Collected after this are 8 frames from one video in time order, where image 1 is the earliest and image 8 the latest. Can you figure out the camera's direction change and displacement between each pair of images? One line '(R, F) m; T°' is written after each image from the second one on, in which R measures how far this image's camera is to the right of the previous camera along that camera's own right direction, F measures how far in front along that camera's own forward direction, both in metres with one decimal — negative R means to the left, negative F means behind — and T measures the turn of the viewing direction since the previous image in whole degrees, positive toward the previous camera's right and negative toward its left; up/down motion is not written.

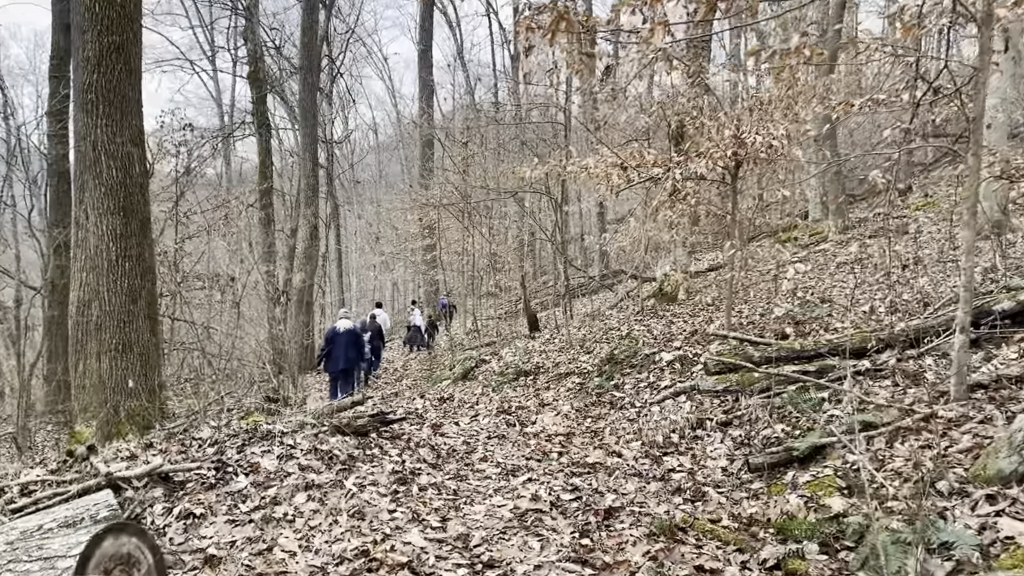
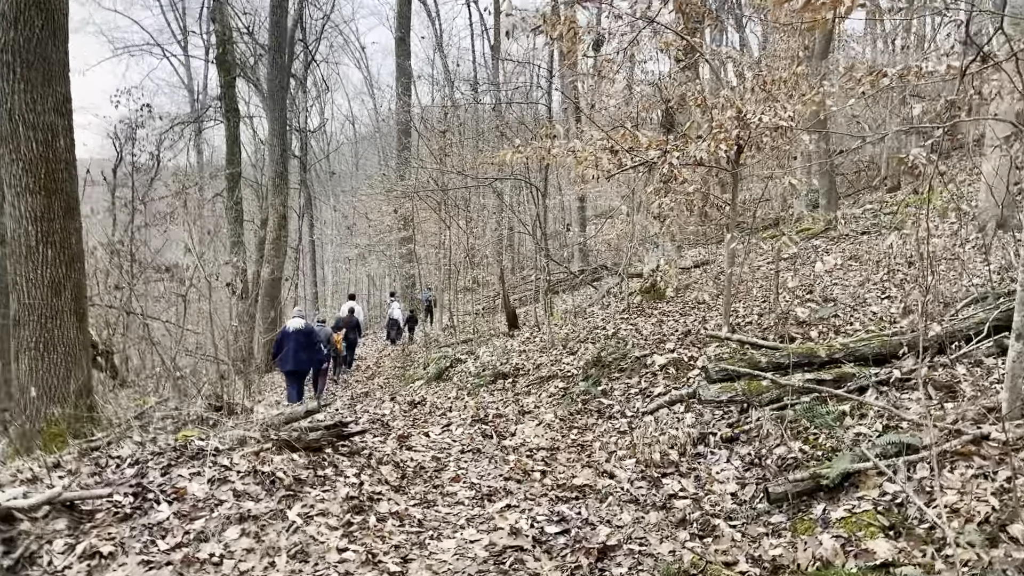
(0.0, +0.6) m; +2°
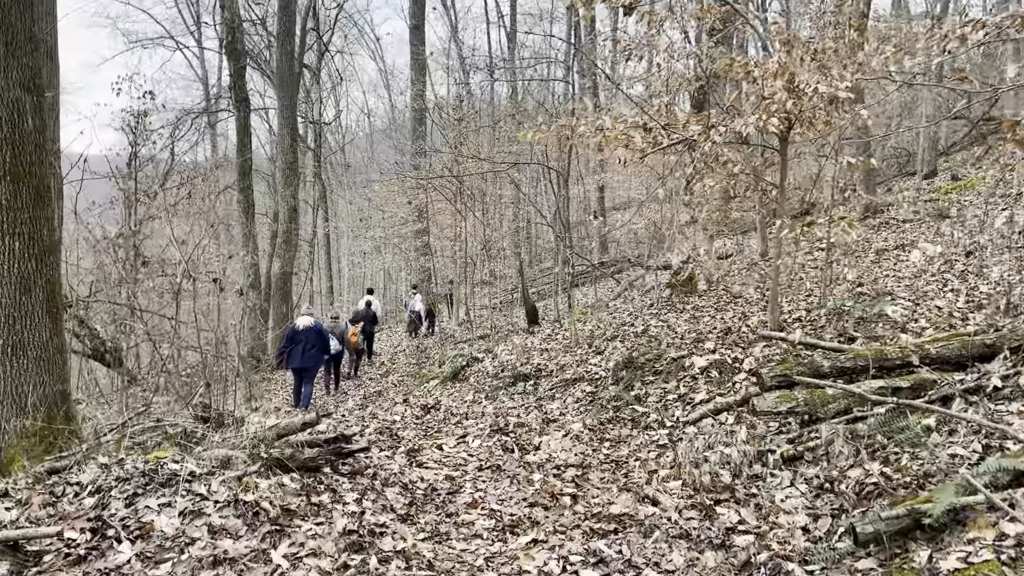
(0.0, +0.6) m; -1°
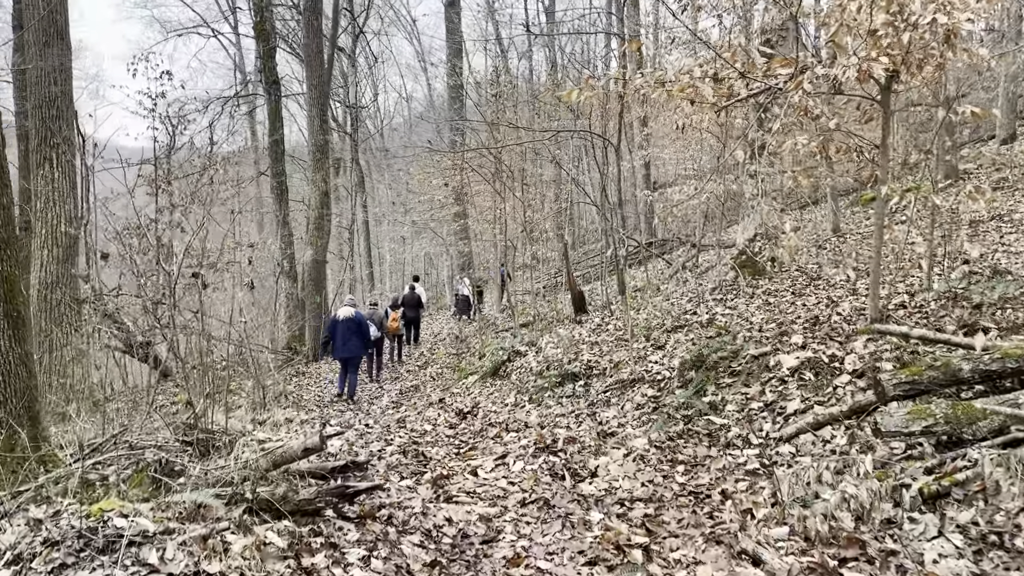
(0.0, +0.8) m; -3°
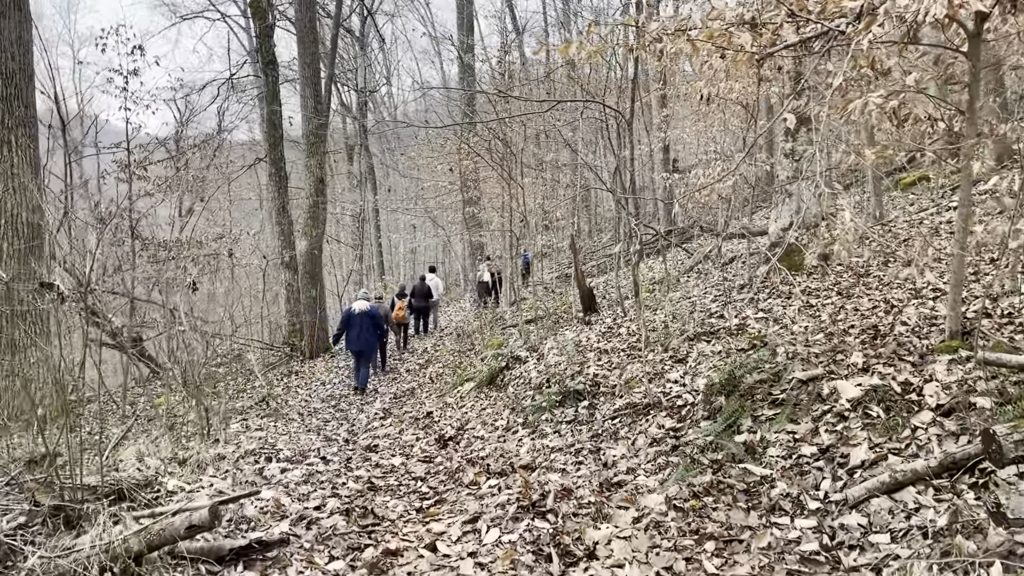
(+0.2, +0.9) m; -1°
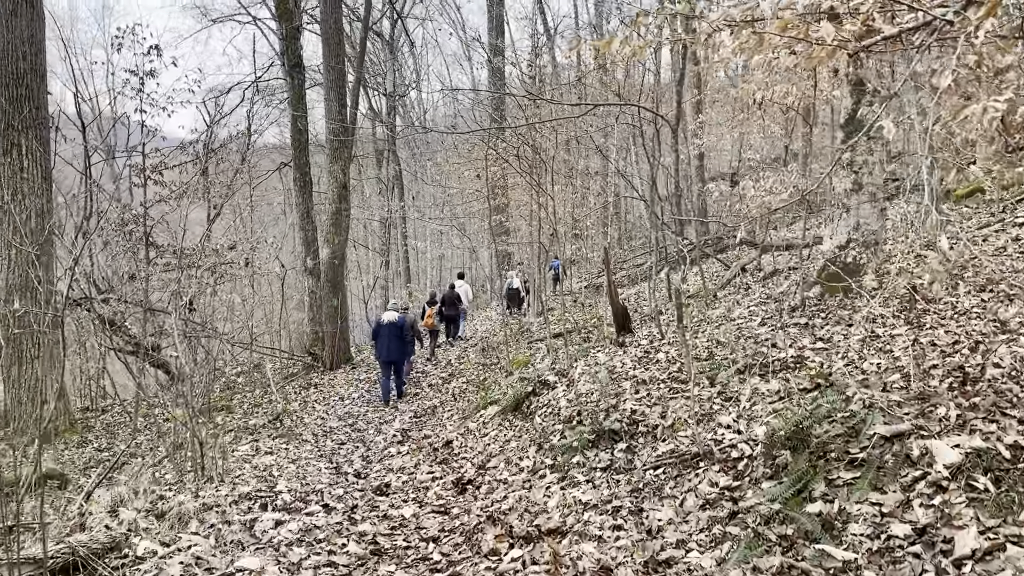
(0.0, +0.5) m; -2°
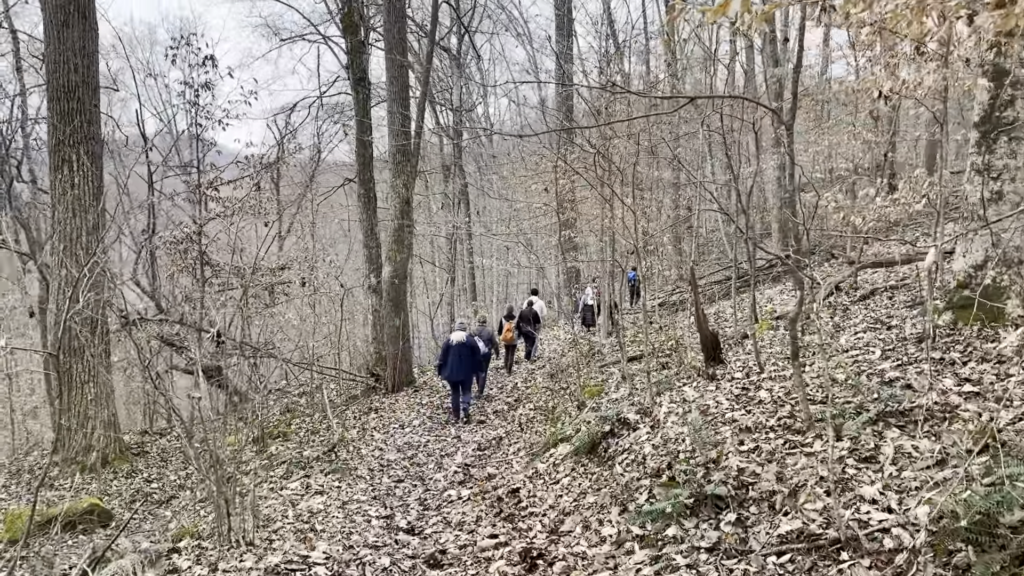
(-0.1, +0.7) m; -5°
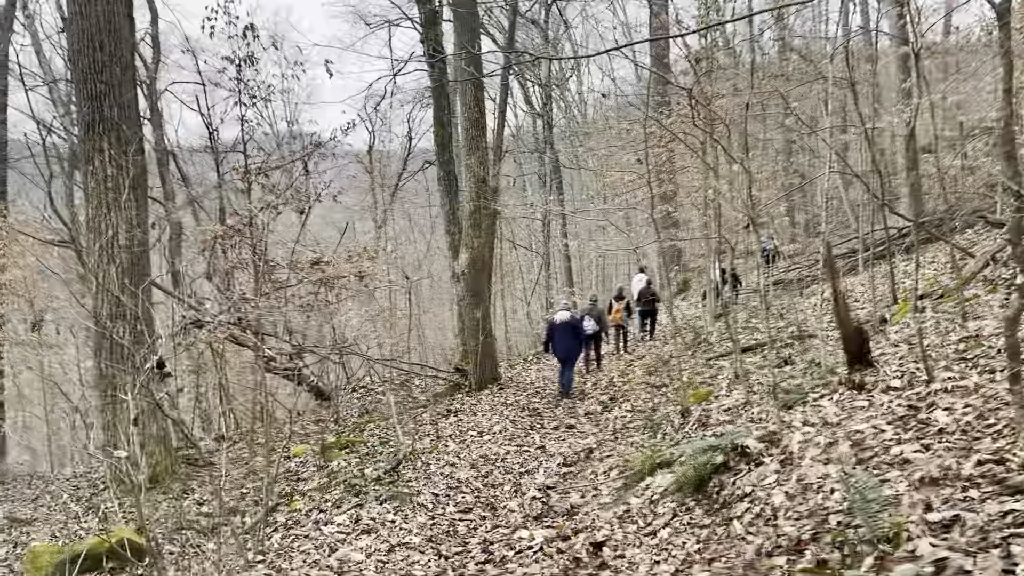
(+0.1, +1.2) m; -7°
